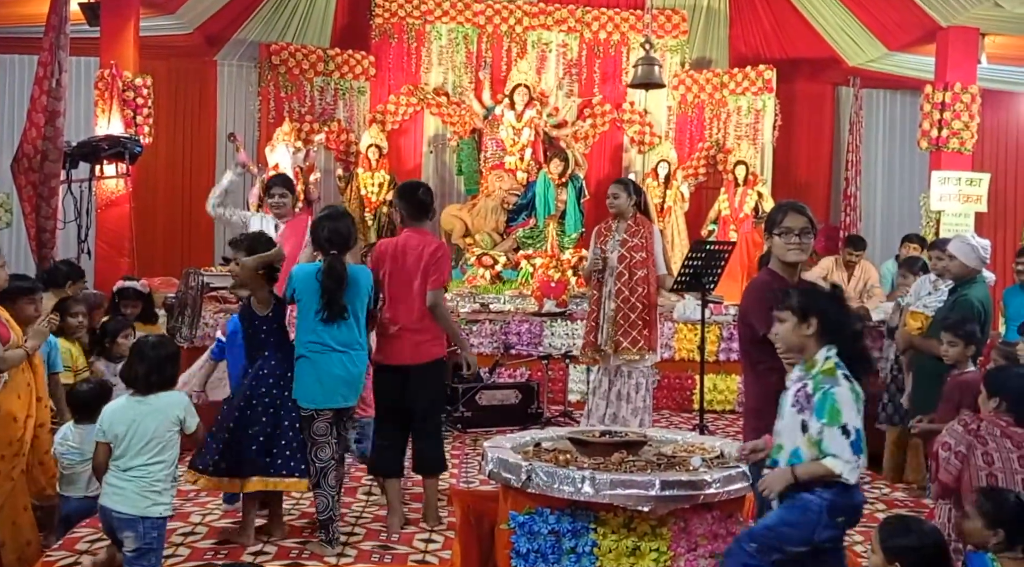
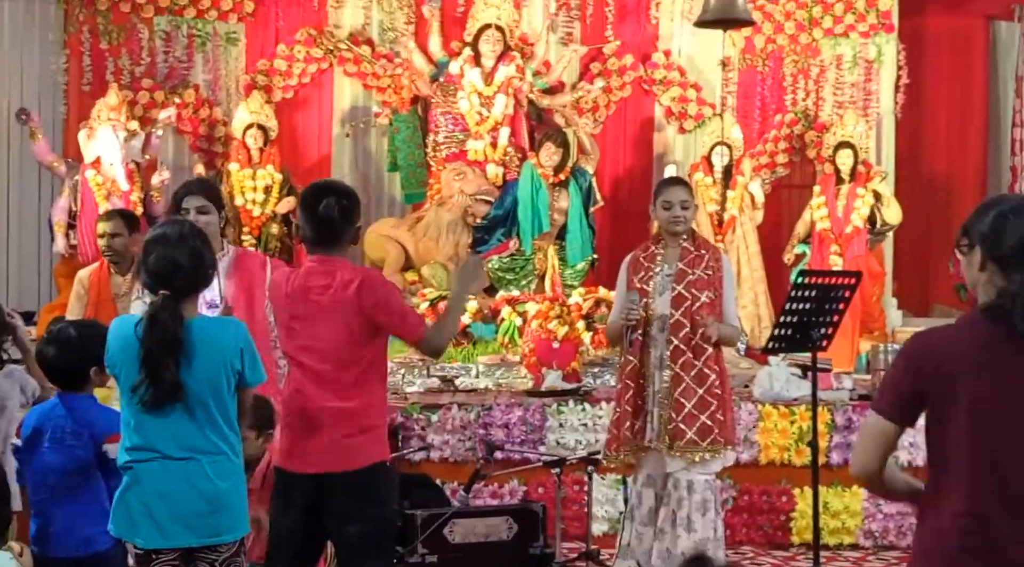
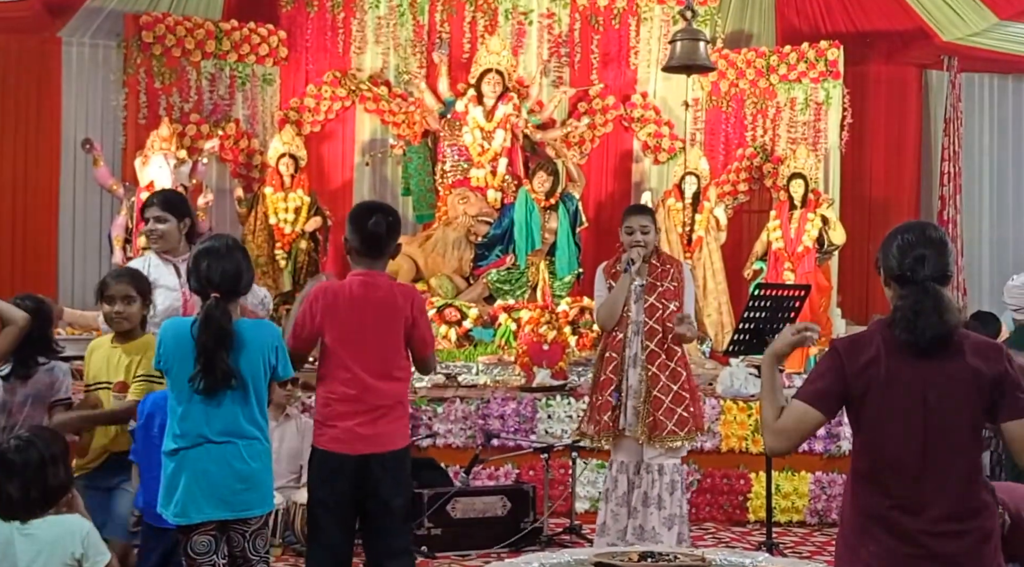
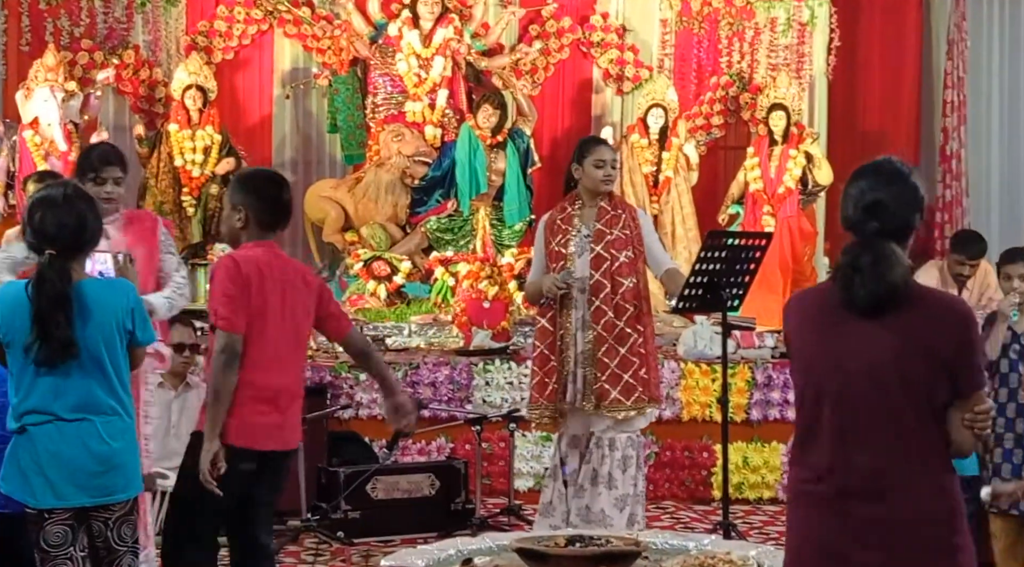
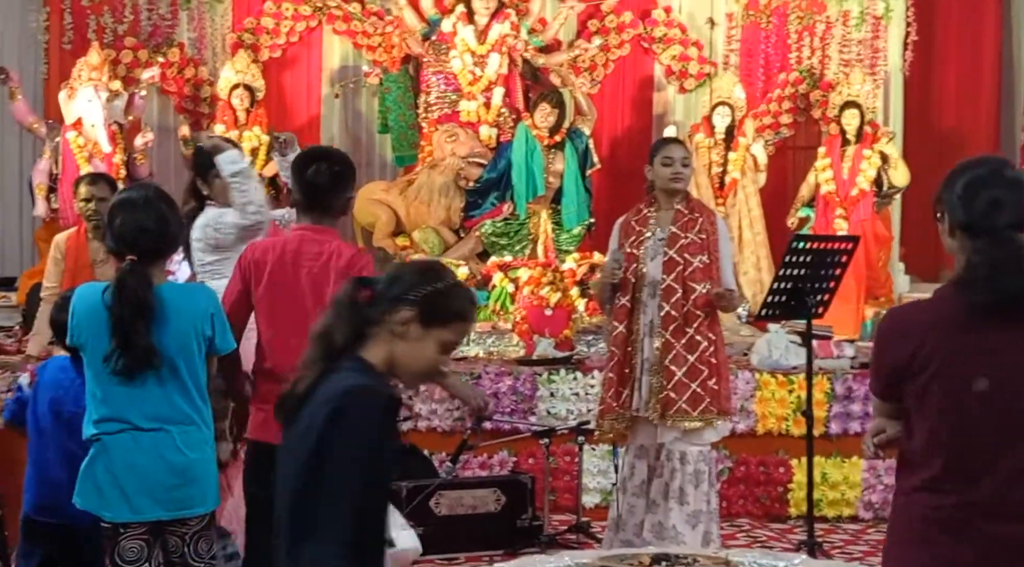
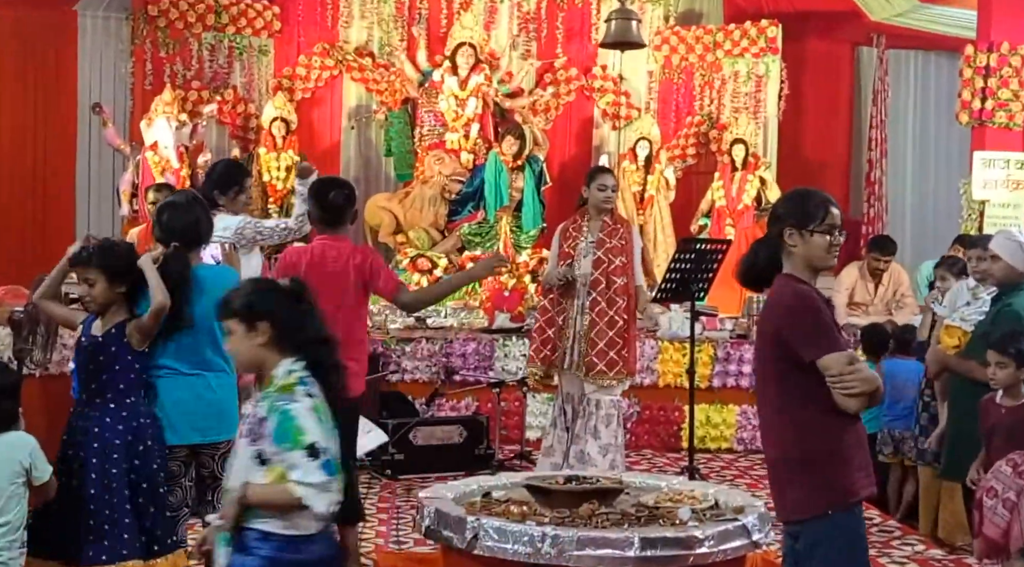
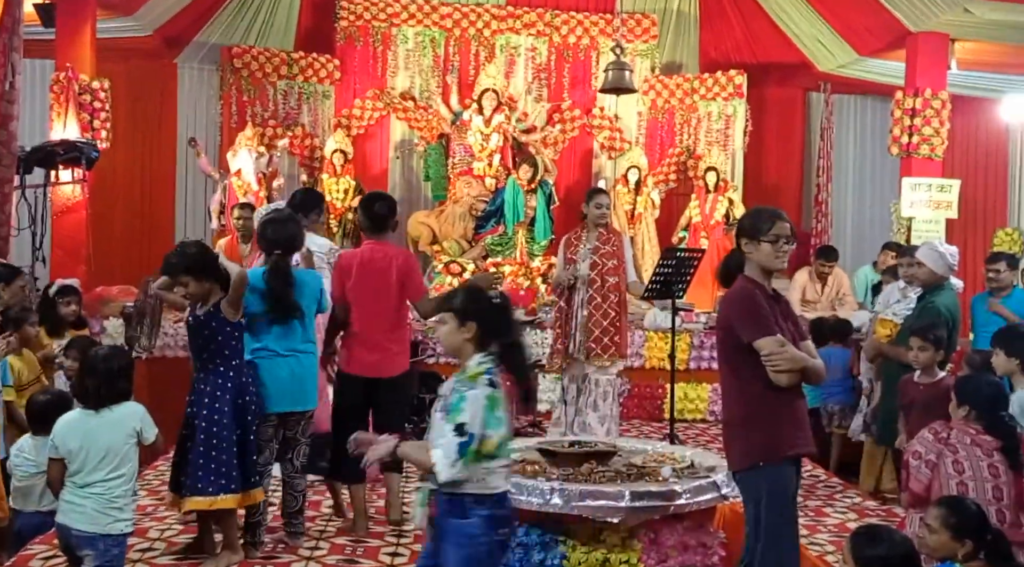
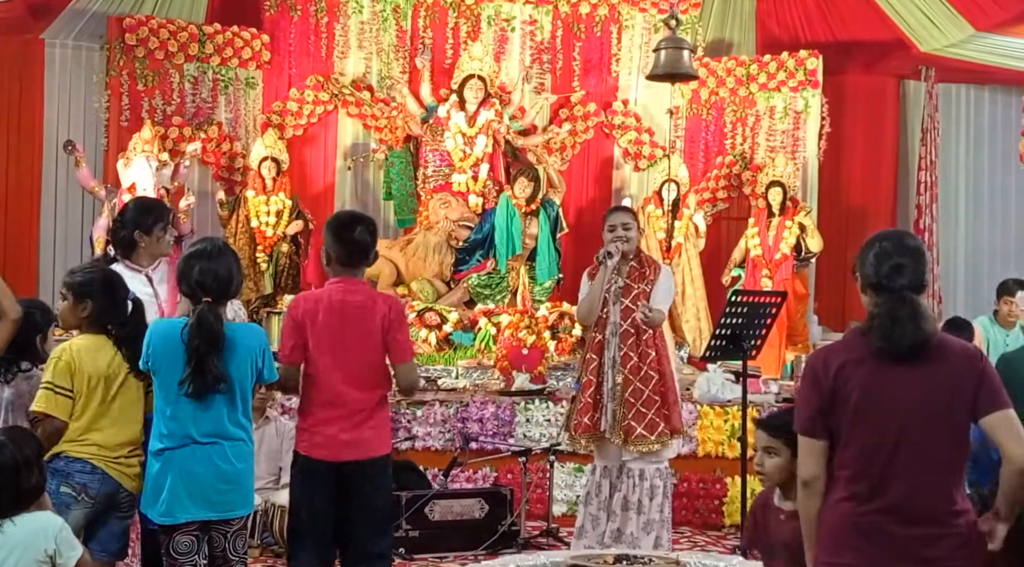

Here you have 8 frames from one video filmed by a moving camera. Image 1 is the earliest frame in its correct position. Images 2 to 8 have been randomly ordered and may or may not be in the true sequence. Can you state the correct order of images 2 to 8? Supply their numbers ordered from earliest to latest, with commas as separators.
7, 6, 4, 5, 2, 3, 8
